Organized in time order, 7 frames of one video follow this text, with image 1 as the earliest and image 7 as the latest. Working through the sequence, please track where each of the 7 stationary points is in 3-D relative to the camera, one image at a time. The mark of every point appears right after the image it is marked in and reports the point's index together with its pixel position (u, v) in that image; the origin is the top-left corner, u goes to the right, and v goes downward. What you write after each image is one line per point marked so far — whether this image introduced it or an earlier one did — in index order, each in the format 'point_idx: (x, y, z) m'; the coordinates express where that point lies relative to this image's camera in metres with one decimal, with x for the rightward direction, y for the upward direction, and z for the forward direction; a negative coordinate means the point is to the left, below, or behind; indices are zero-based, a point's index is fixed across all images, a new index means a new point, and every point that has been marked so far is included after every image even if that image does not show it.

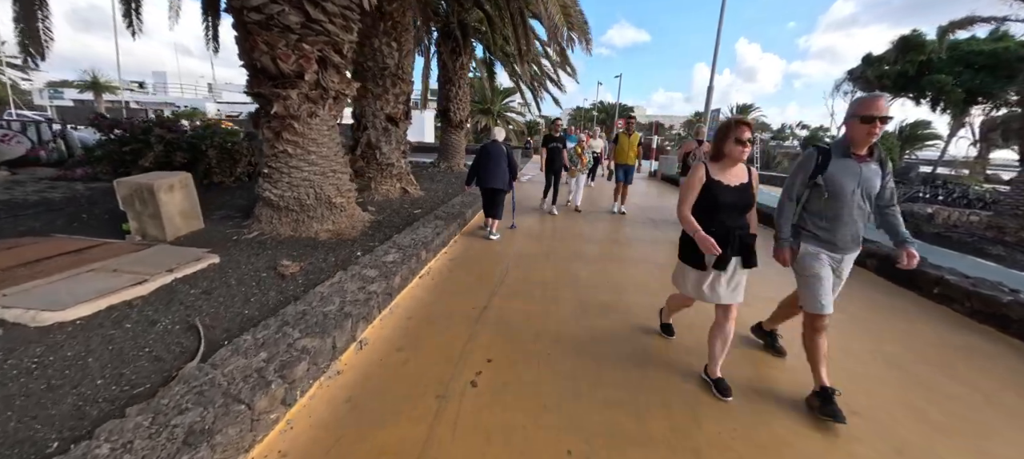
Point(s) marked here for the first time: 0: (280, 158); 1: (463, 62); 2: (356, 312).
0: (-2.8, +0.9, +4.3) m
1: (-1.5, +4.9, +10.5) m
2: (-1.1, -0.6, +2.5) m
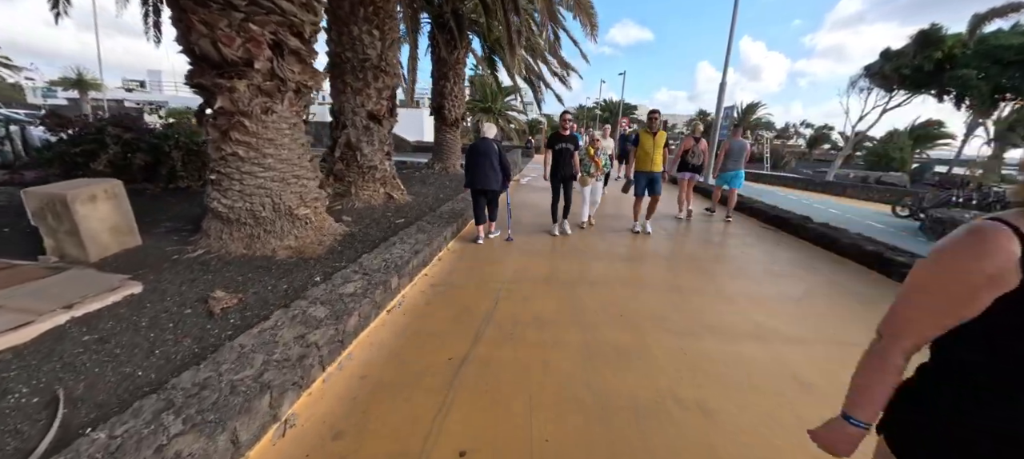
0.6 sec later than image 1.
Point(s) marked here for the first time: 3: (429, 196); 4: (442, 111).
0: (-2.9, +0.7, +3.6) m
1: (-1.5, +4.8, +9.8) m
2: (-1.2, -0.8, +1.8) m
3: (-1.6, +0.7, +6.9) m
4: (-2.0, +3.3, +10.0) m
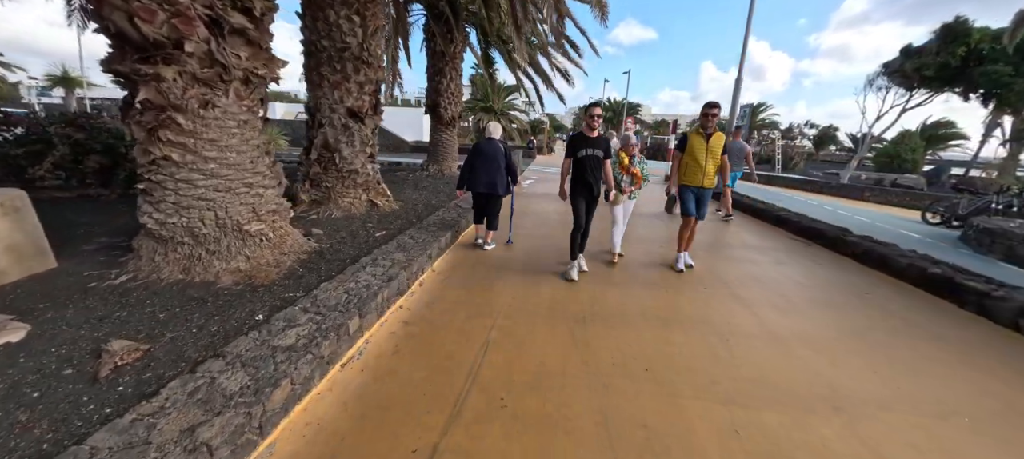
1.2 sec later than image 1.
0: (-2.9, +0.5, +2.9) m
1: (-1.5, +4.6, +9.1) m
2: (-1.2, -0.9, +1.1) m
3: (-1.6, +0.5, +6.2) m
4: (-2.0, +3.2, +9.4) m
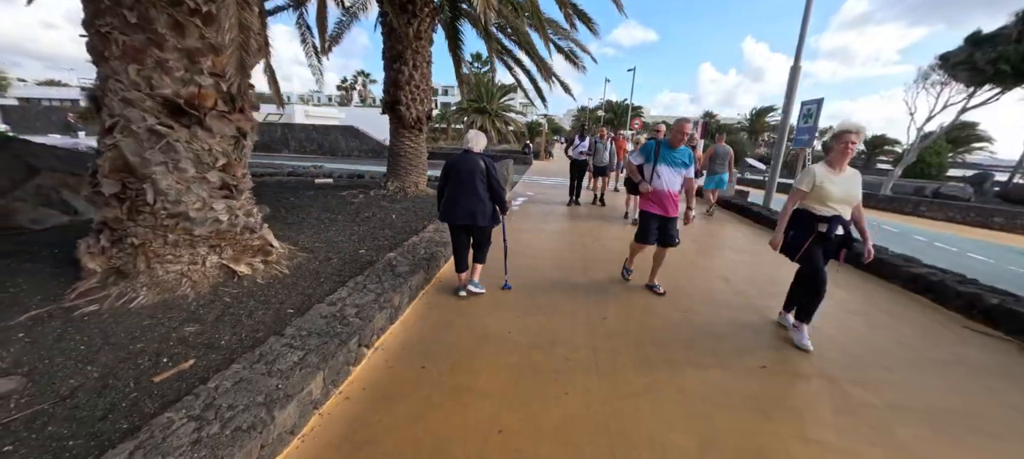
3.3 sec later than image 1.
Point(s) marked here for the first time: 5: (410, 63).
0: (-3.2, -0.2, +0.6) m
1: (-1.8, +3.8, +6.7) m
2: (-1.5, -1.7, -1.2) m
3: (-1.9, -0.3, +3.8) m
4: (-2.3, +2.4, +7.0) m
5: (-2.0, +3.2, +6.8) m
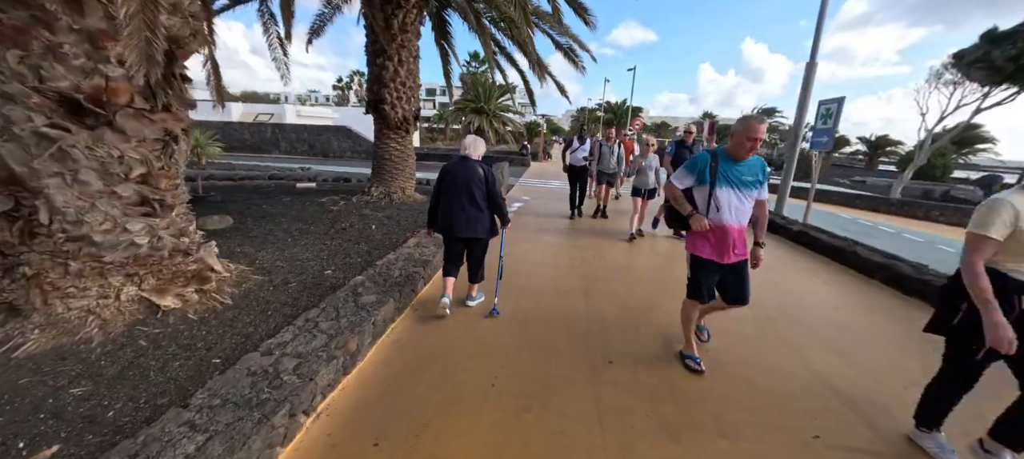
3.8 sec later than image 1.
0: (-3.3, -0.4, 0.0) m
1: (-1.9, +3.6, +6.2) m
2: (-1.6, -1.8, -1.8) m
3: (-2.0, -0.4, +3.3) m
4: (-2.4, +2.2, +6.5) m
5: (-2.1, +3.0, +6.3) m
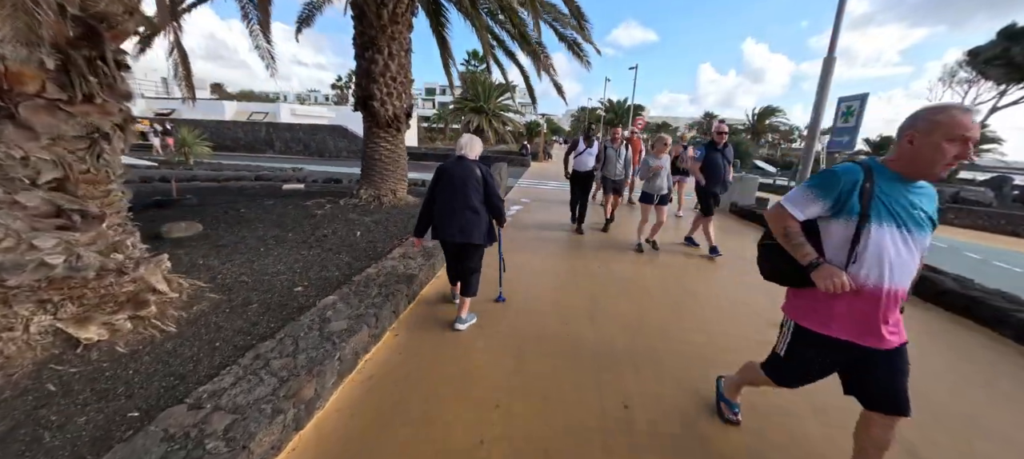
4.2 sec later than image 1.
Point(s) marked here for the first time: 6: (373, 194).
0: (-3.3, -0.5, -0.4) m
1: (-1.9, +3.6, +5.8) m
2: (-1.6, -1.9, -2.2) m
3: (-2.0, -0.5, +2.9) m
4: (-2.4, +2.1, +6.0) m
5: (-2.1, +2.9, +5.9) m
6: (-2.4, +0.6, +6.2) m
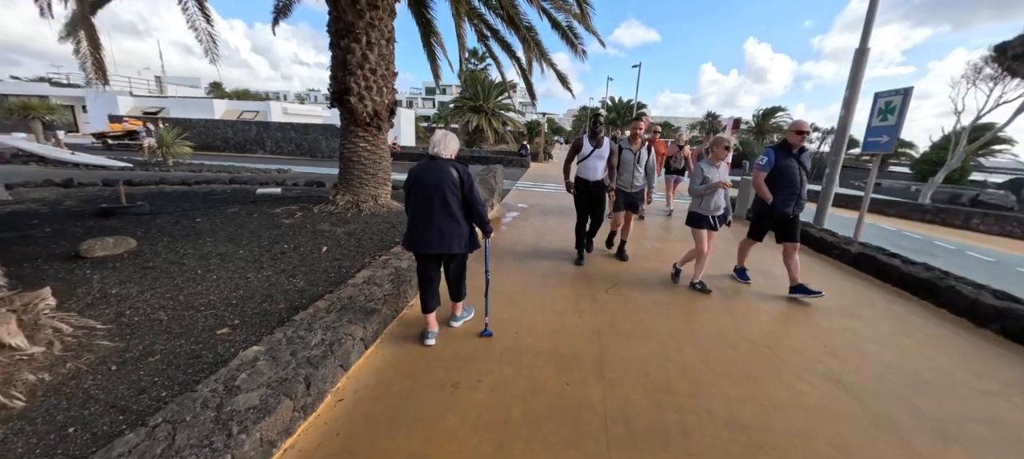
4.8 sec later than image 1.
0: (-3.4, -0.7, -1.1) m
1: (-2.0, +3.4, +5.1) m
2: (-1.7, -2.1, -2.9) m
3: (-2.1, -0.7, +2.2) m
4: (-2.5, +2.0, +5.4) m
5: (-2.2, +2.8, +5.2) m
6: (-2.5, +0.5, +5.6) m
